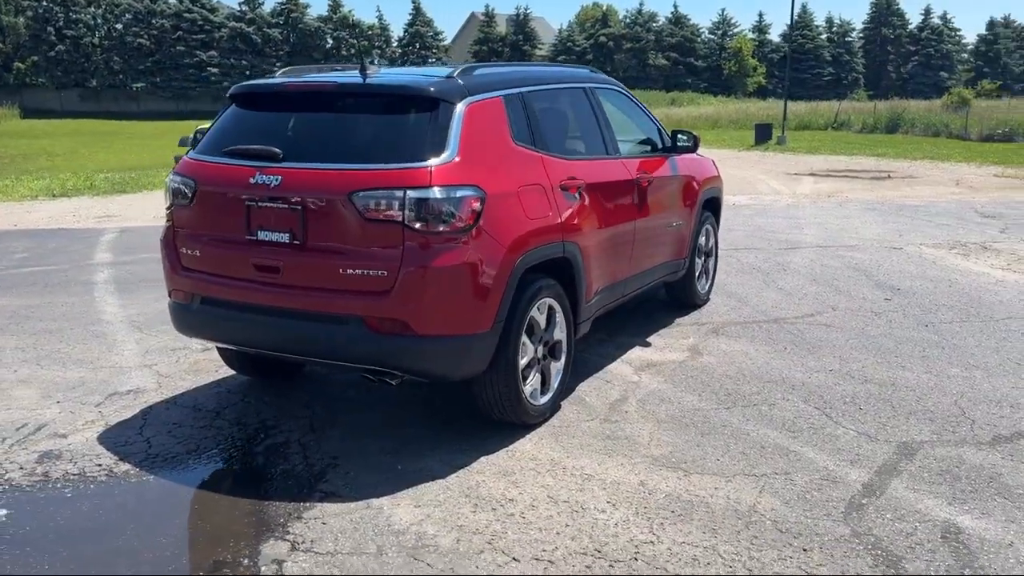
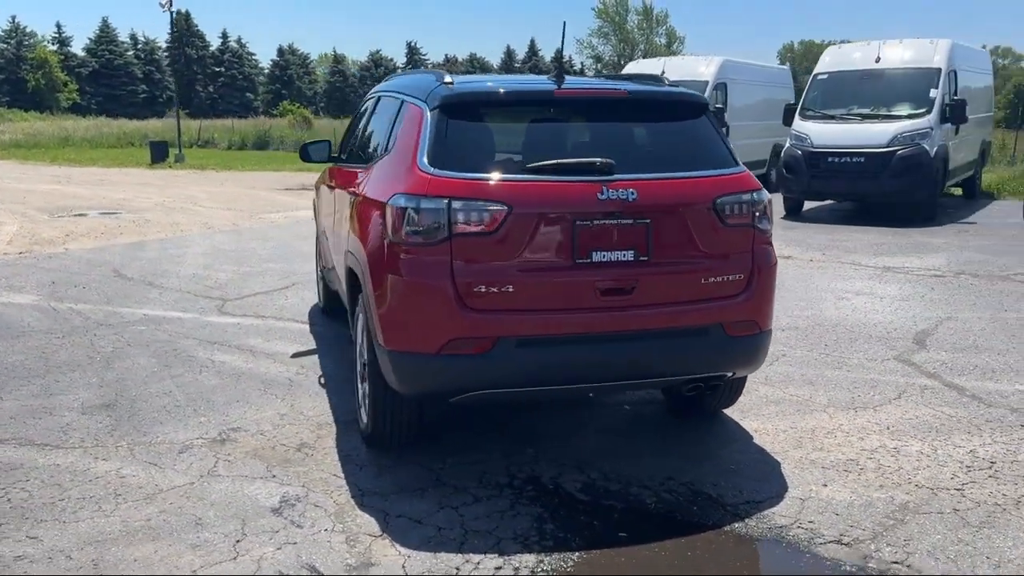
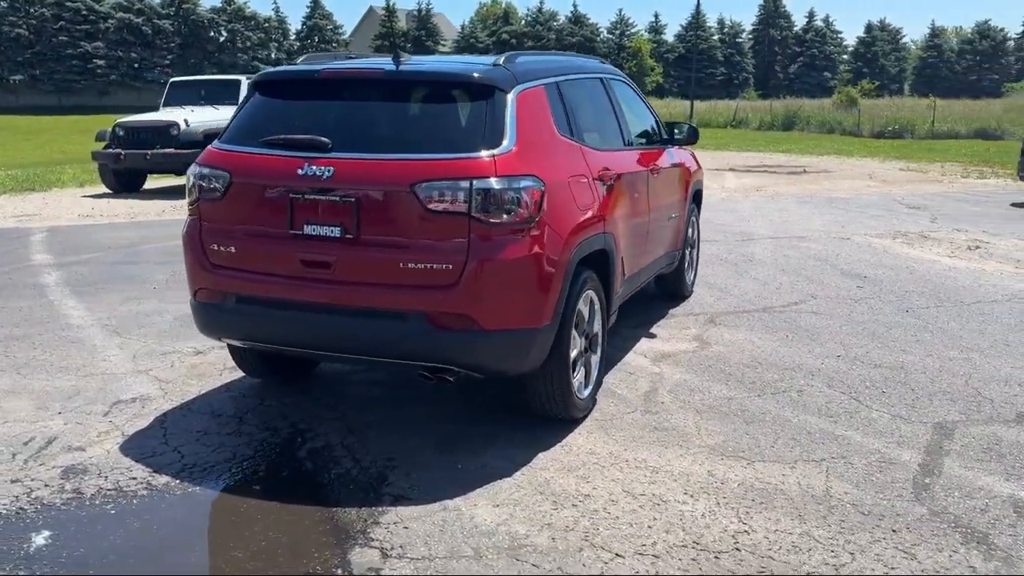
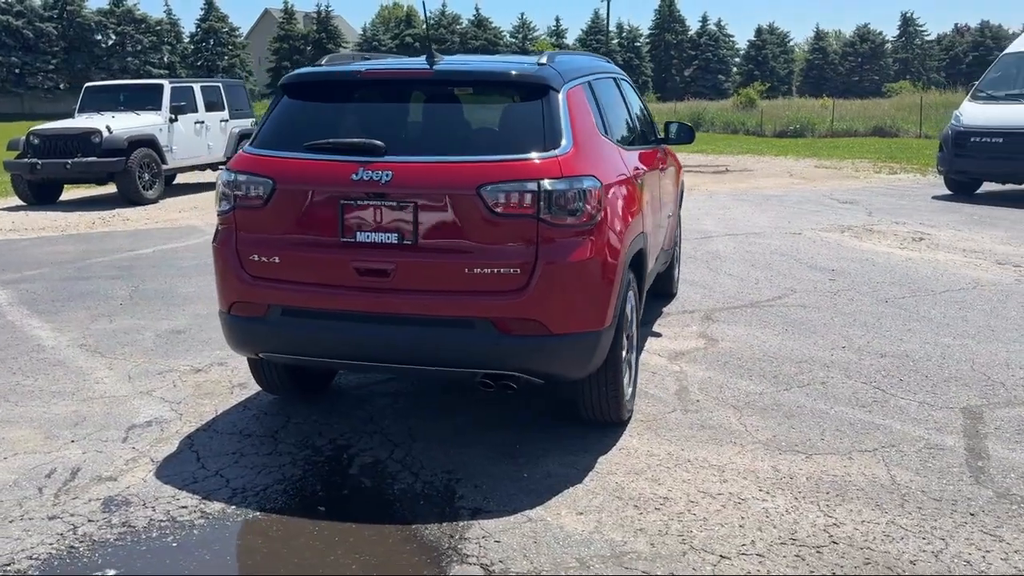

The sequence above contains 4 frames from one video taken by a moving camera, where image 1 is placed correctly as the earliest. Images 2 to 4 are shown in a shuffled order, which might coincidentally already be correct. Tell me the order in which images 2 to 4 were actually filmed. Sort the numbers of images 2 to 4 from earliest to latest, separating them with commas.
3, 4, 2
